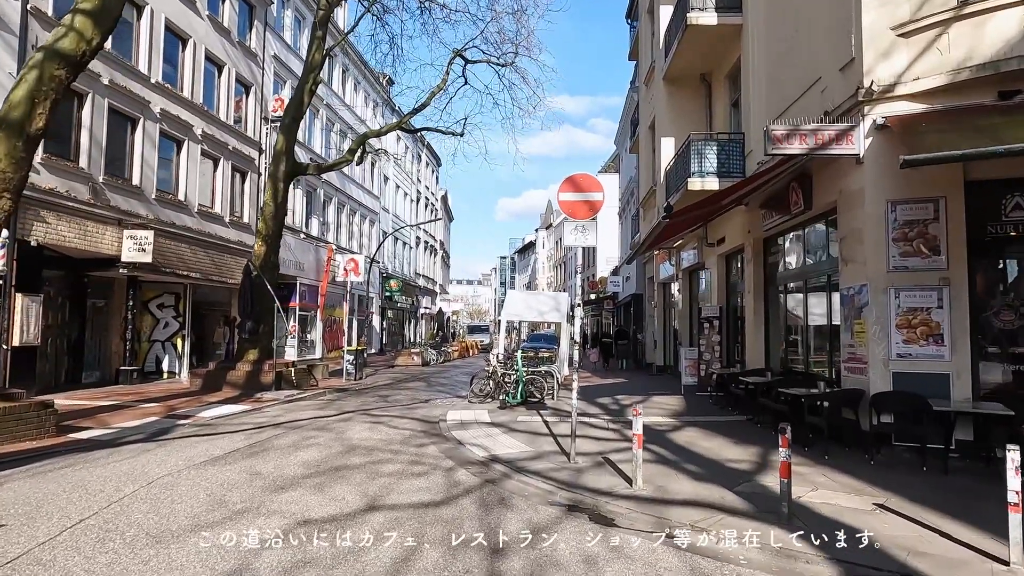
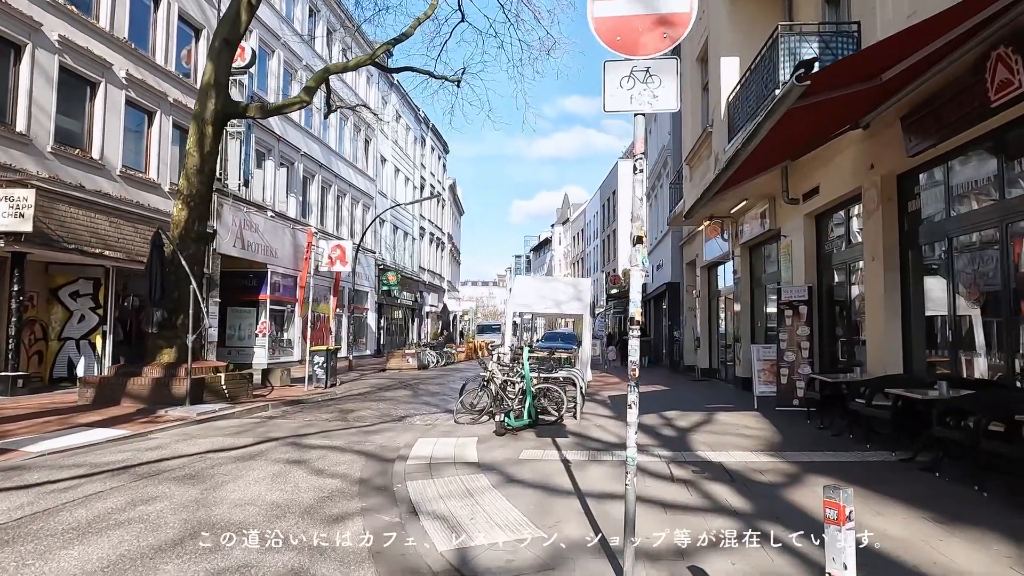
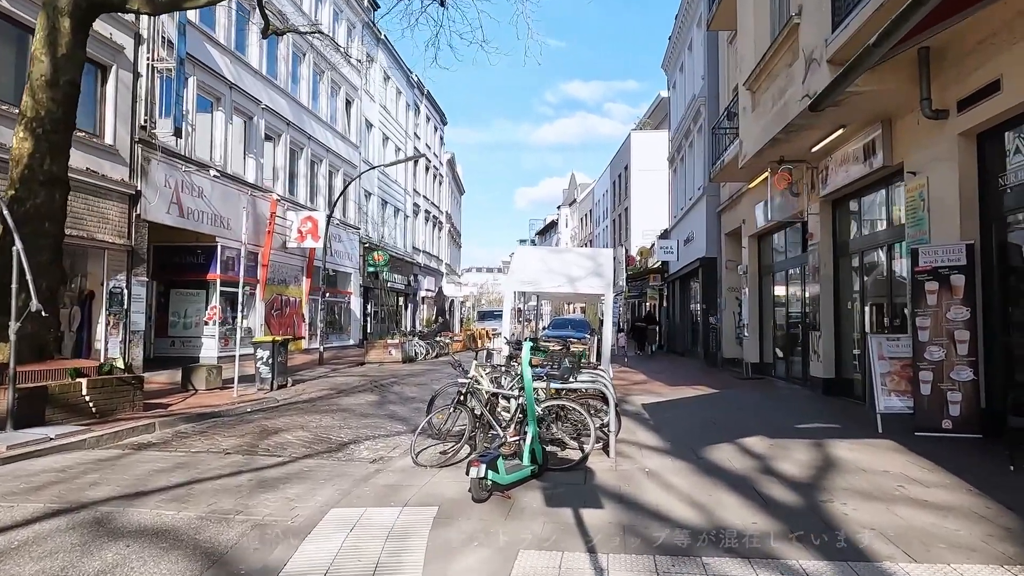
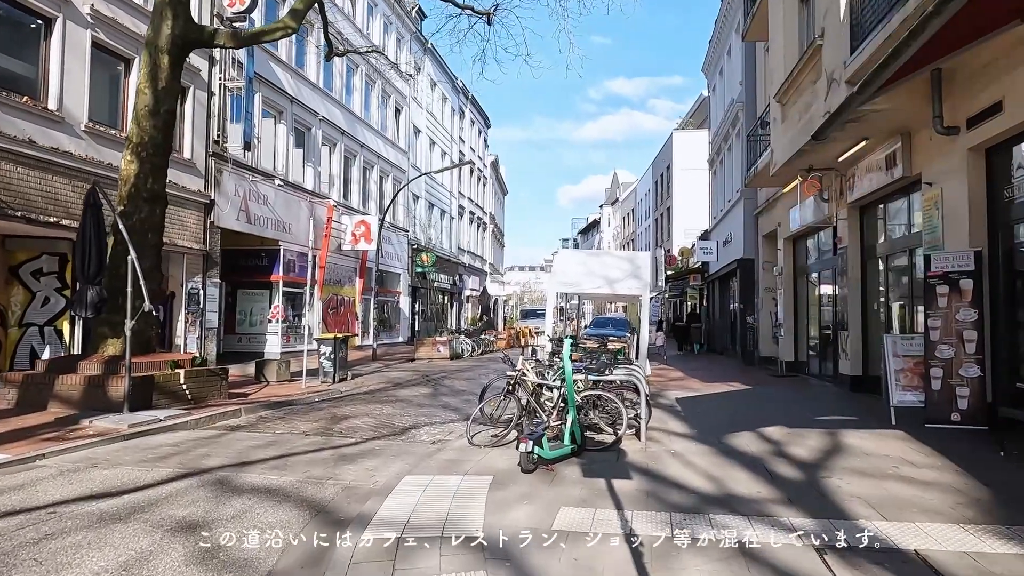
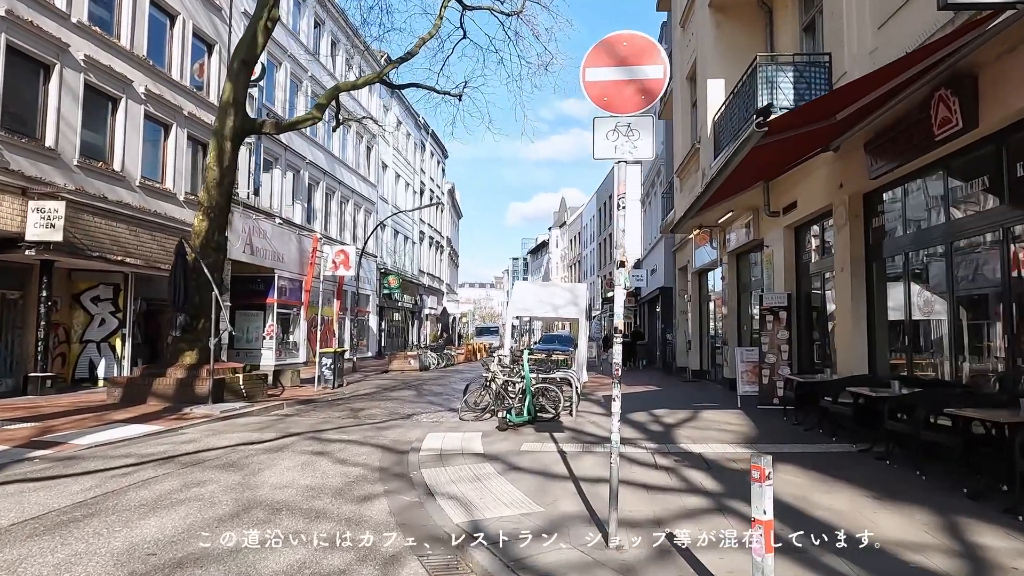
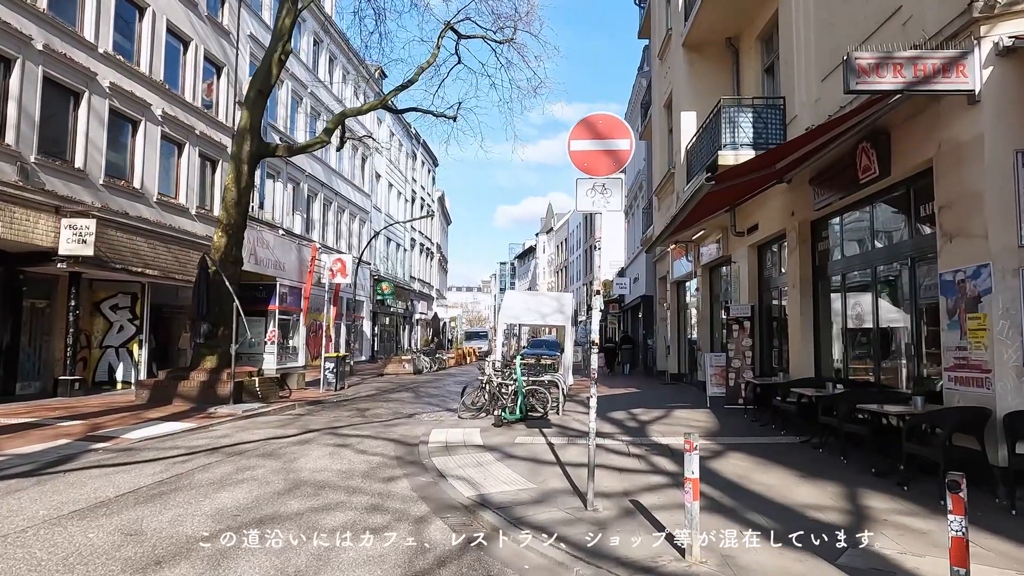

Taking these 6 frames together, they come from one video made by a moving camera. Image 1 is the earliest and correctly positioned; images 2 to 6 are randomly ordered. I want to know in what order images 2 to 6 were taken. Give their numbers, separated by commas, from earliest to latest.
6, 5, 2, 4, 3
